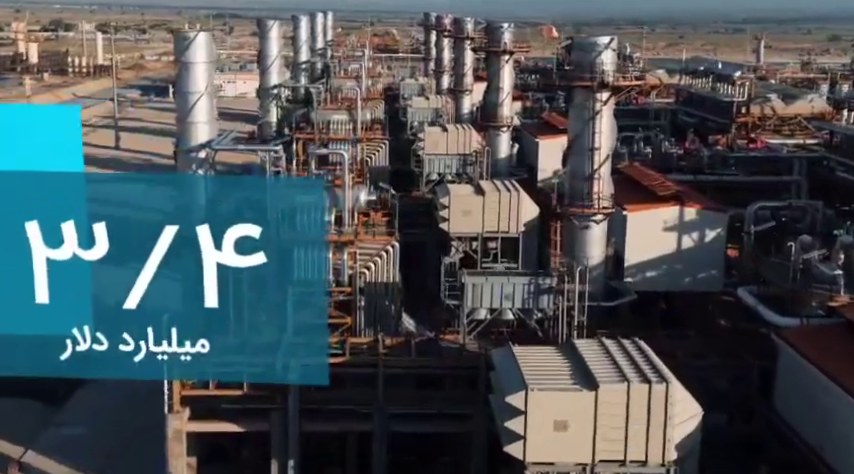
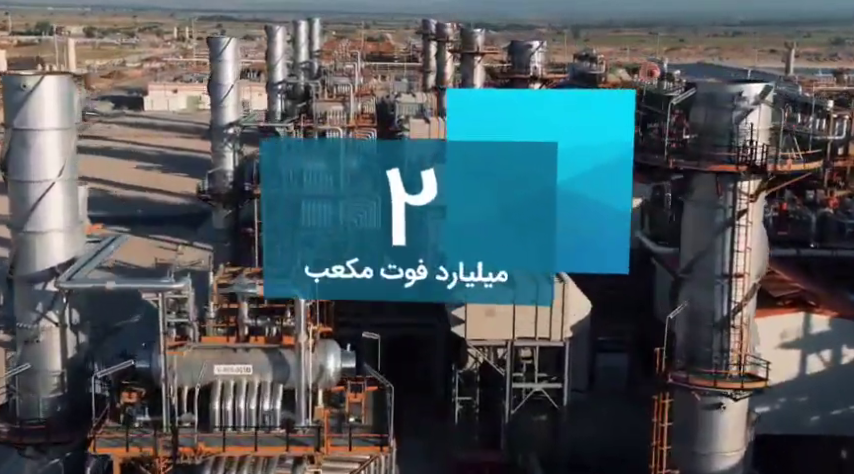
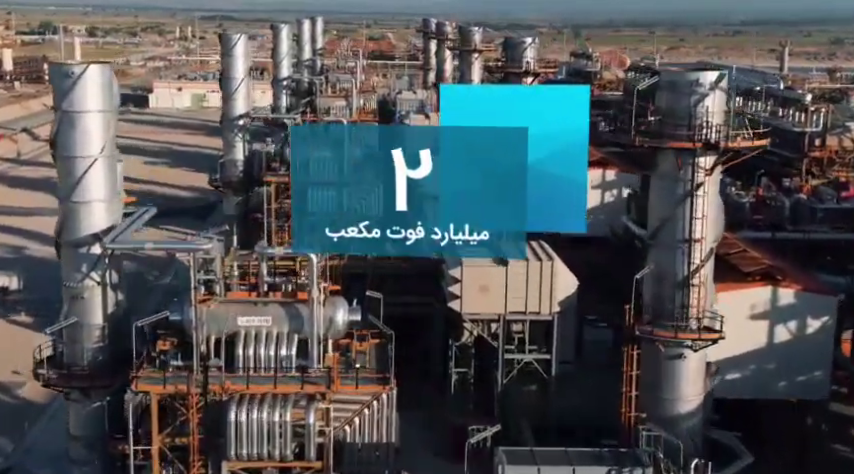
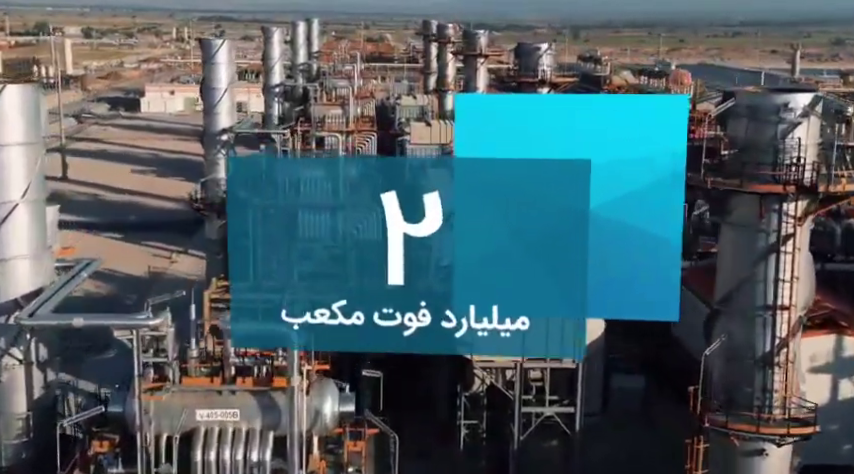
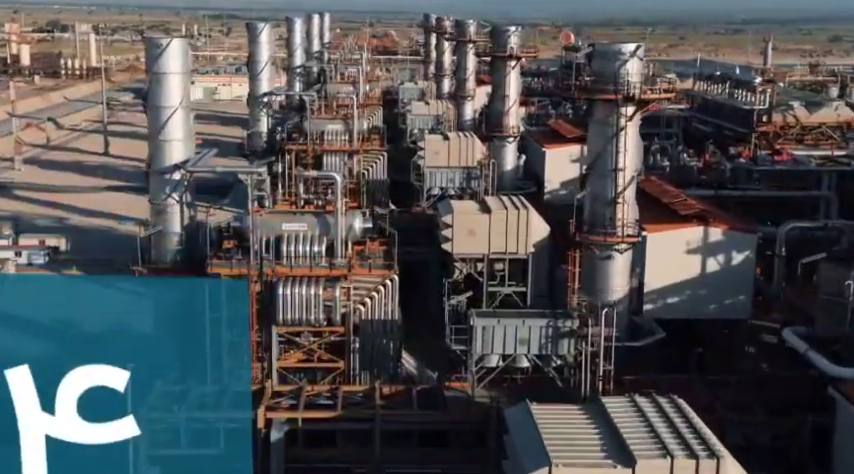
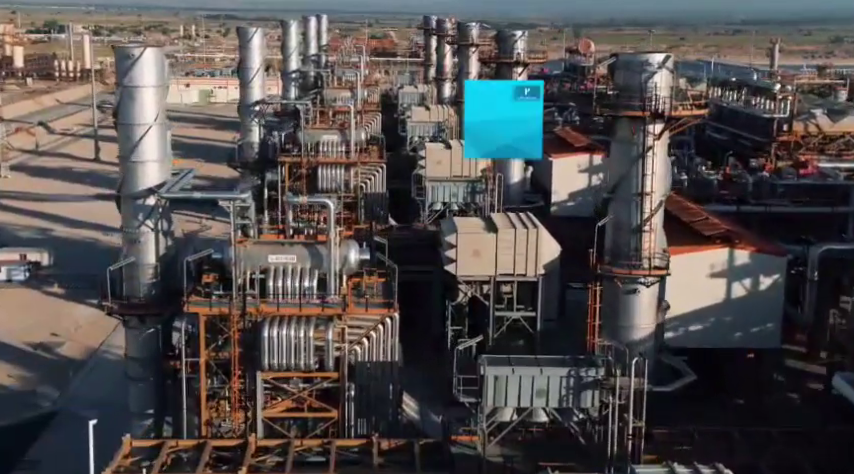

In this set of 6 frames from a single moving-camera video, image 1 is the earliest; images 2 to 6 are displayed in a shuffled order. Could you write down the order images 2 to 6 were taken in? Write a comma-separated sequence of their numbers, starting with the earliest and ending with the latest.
5, 6, 3, 2, 4
